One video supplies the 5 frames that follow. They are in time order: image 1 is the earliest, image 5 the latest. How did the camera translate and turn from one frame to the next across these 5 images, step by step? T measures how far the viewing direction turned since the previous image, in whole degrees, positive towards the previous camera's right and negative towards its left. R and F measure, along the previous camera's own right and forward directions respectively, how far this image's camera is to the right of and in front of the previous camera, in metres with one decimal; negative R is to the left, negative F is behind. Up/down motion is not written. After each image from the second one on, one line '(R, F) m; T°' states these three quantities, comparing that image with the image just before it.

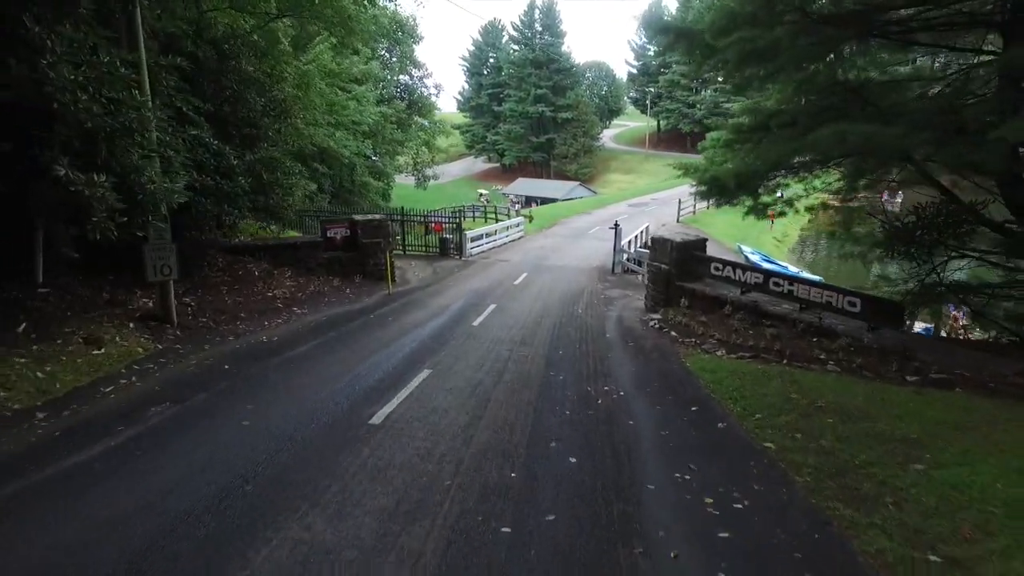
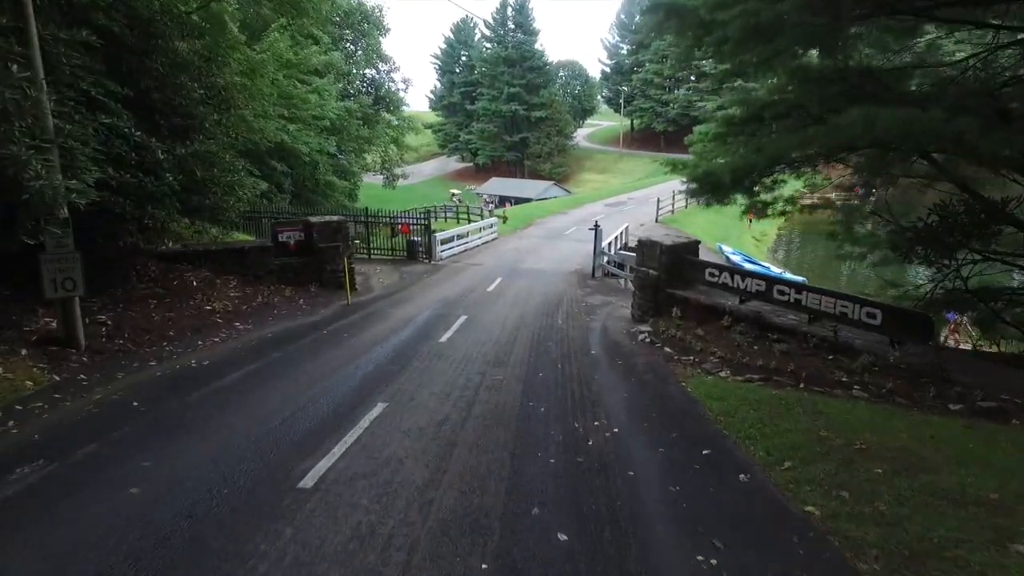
(+0.1, +1.9) m; +2°
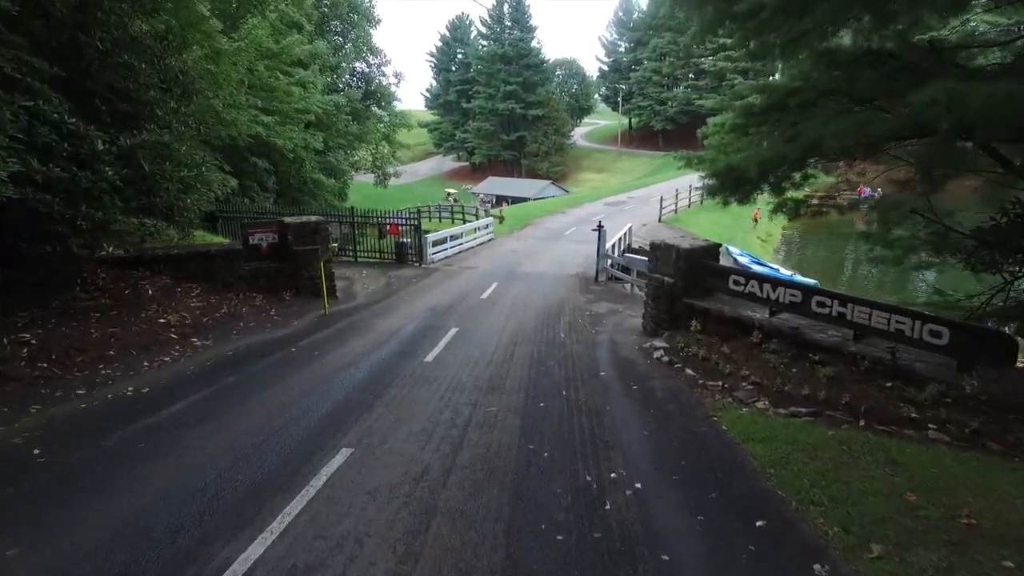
(0.0, +1.9) m; 0°
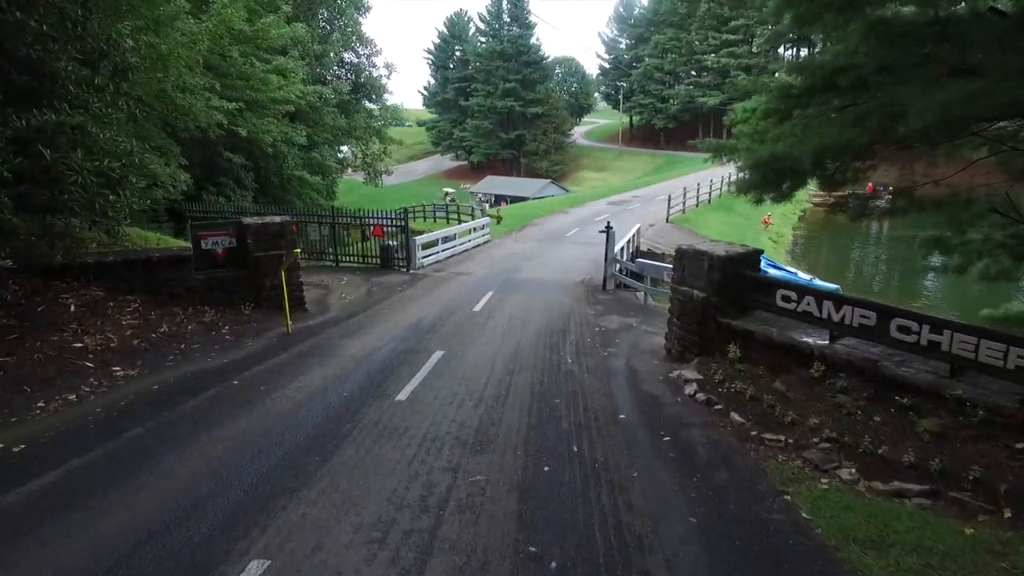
(+0.1, +2.6) m; 0°
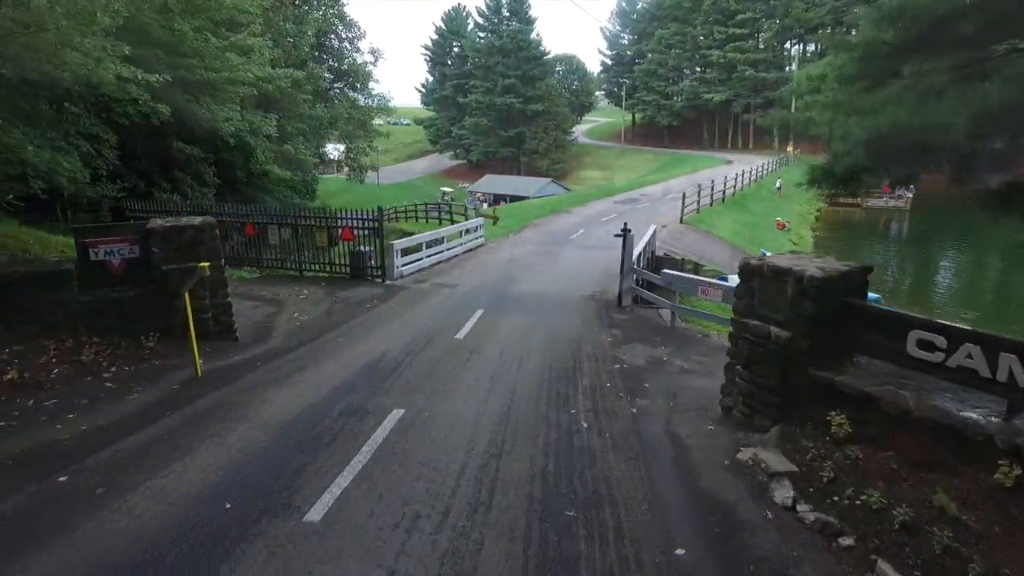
(+0.2, +3.9) m; 0°
